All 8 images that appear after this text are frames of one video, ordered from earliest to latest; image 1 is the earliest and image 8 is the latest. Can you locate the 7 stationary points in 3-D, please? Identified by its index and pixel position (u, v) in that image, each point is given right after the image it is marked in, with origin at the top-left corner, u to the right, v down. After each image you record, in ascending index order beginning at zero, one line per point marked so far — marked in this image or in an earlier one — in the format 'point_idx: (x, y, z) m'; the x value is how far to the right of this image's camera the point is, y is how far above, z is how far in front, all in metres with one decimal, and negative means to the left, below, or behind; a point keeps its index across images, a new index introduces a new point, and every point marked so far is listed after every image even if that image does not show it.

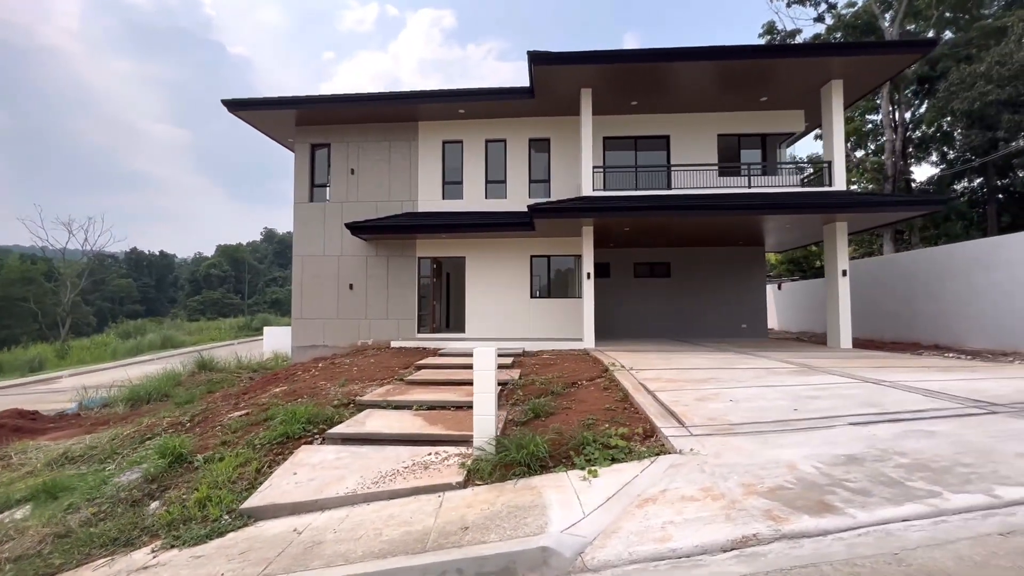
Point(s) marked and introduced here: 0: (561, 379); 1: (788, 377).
0: (+0.7, -1.4, +7.3) m
1: (+3.8, -1.2, +6.5) m
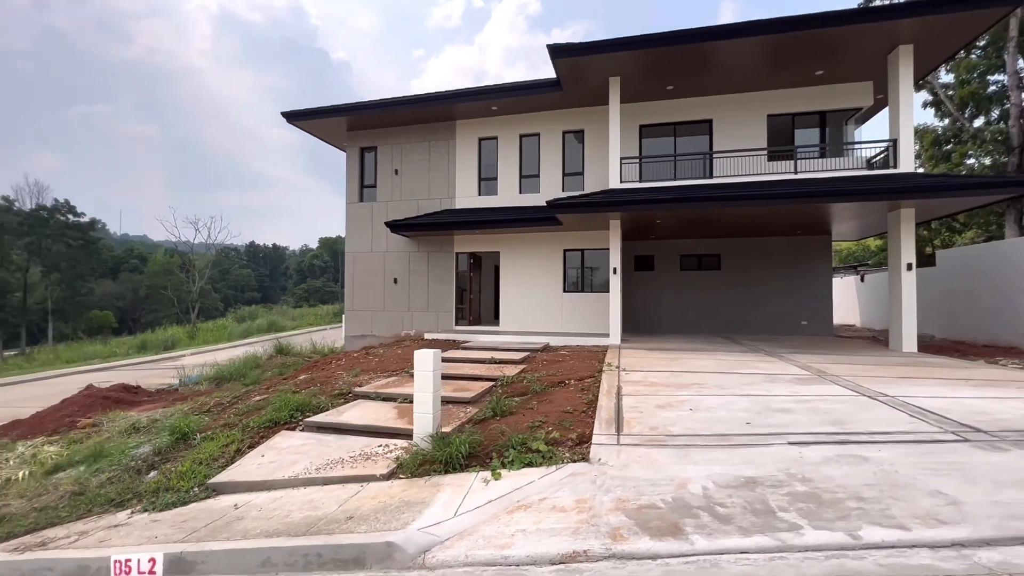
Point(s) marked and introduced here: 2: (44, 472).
0: (+0.6, -1.4, +7.4) m
1: (+3.4, -1.2, +6.0) m
2: (-5.7, -2.2, +5.8) m
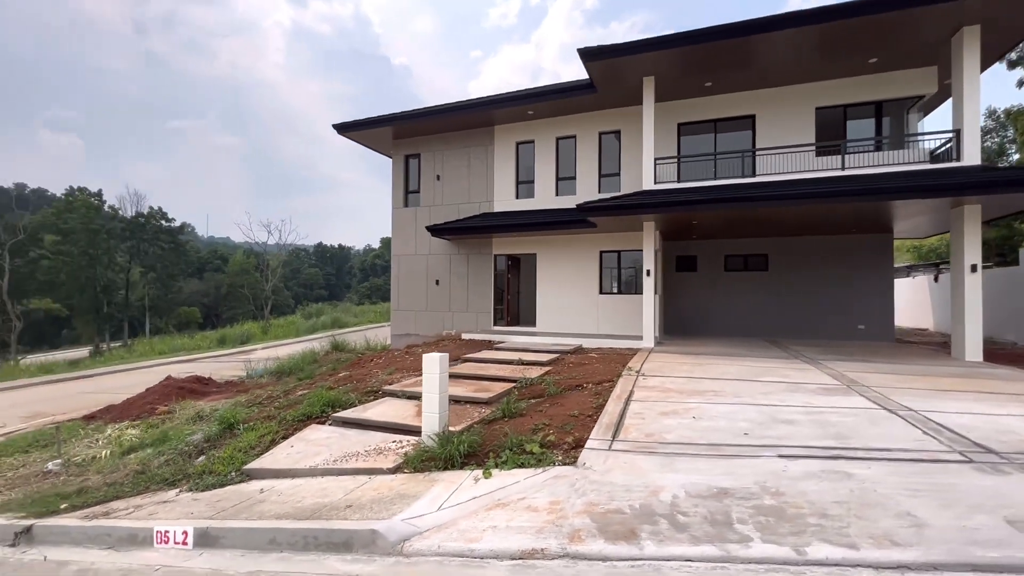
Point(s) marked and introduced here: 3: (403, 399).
0: (+0.9, -1.5, +7.5) m
1: (+3.6, -1.3, +5.8) m
2: (-5.6, -2.3, +6.7) m
3: (-1.6, -1.7, +7.1) m
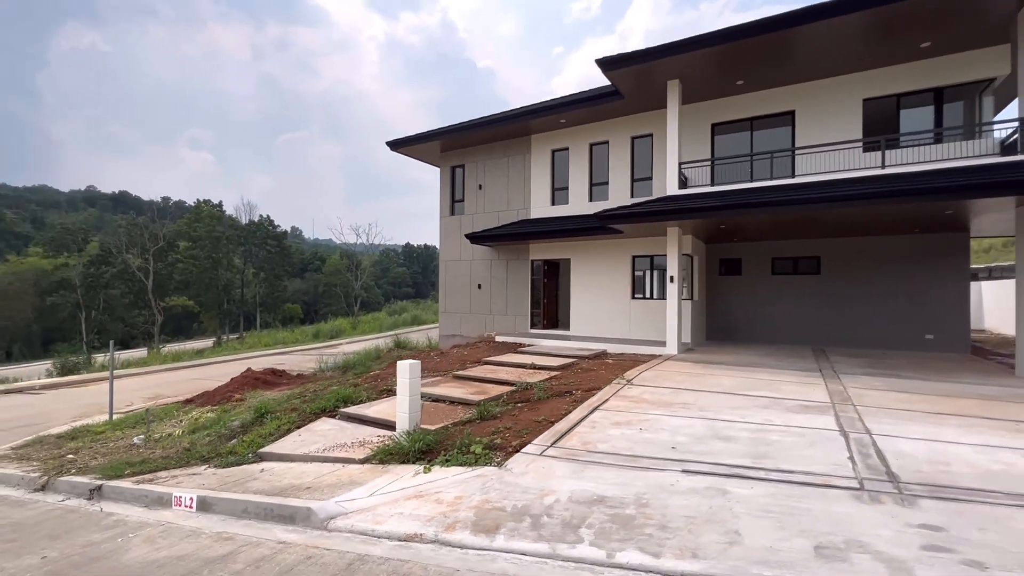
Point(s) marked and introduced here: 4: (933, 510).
0: (+0.9, -1.7, +7.9) m
1: (+3.1, -1.5, +5.7) m
2: (-5.7, -2.5, +8.2) m
3: (-1.7, -1.9, +7.9) m
4: (+2.7, -1.4, +3.0) m
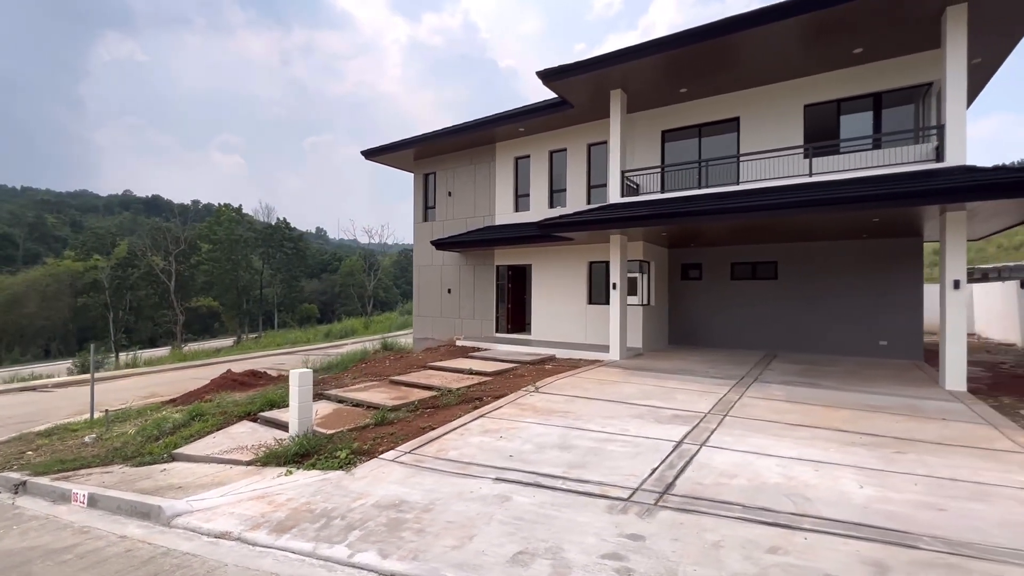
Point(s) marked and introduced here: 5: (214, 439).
0: (-0.6, -1.8, +8.2) m
1: (+1.6, -1.7, +5.9) m
2: (-7.1, -2.7, +8.8) m
3: (-3.2, -2.0, +8.3) m
4: (+1.0, -1.6, +3.3) m
5: (-4.4, -2.2, +6.9) m
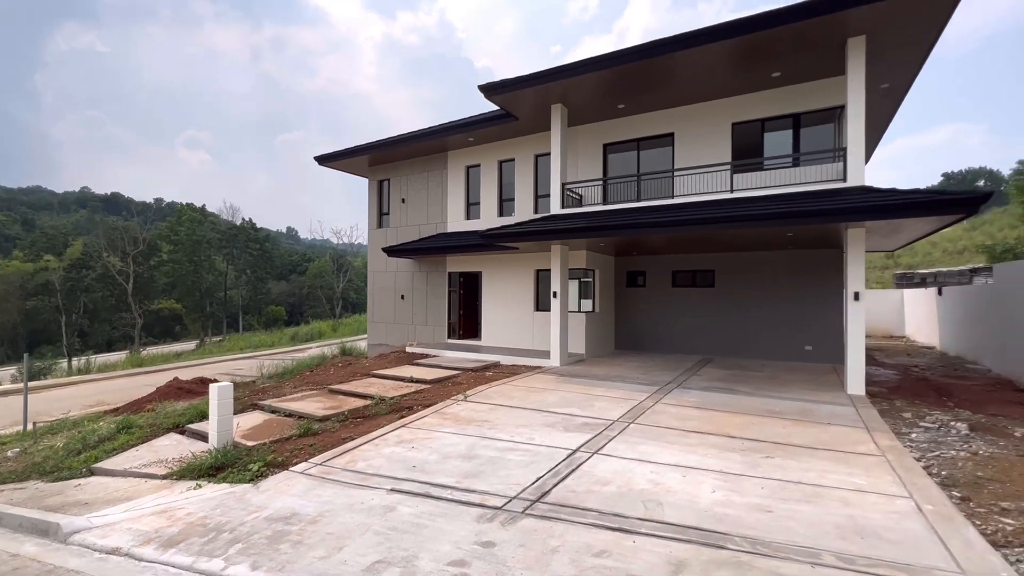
0: (-1.8, -2.0, +8.4) m
1: (+0.5, -1.9, +6.2) m
2: (-8.3, -2.9, +8.7) m
3: (-4.4, -2.2, +8.4) m
4: (0.0, -1.8, +3.5) m
5: (-5.5, -2.4, +6.9) m
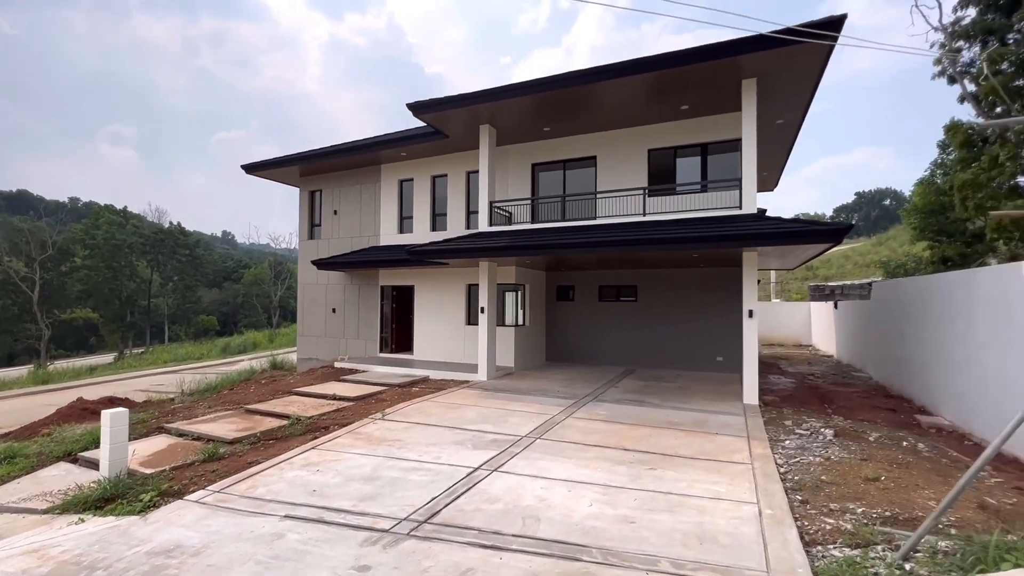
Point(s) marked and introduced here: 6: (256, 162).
0: (-3.3, -2.4, +8.3) m
1: (-0.7, -2.2, +6.4) m
2: (-9.8, -3.2, +7.9) m
3: (-5.8, -2.6, +8.0) m
4: (-0.9, -2.1, +3.7) m
5: (-6.8, -2.7, +6.4) m
6: (-8.7, +4.3, +15.9) m
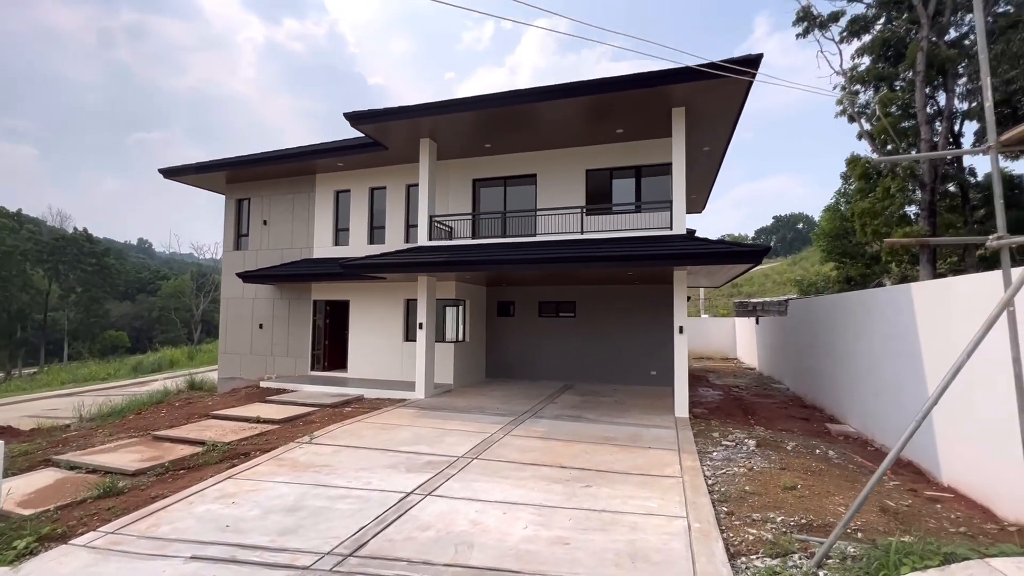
0: (-4.3, -2.6, +7.7) m
1: (-1.6, -2.4, +6.1) m
2: (-10.7, -3.4, +6.5) m
3: (-6.8, -2.8, +7.1) m
4: (-1.4, -2.2, +3.4) m
5: (-7.6, -2.9, +5.4) m
6: (-10.6, +3.8, +14.8) m
